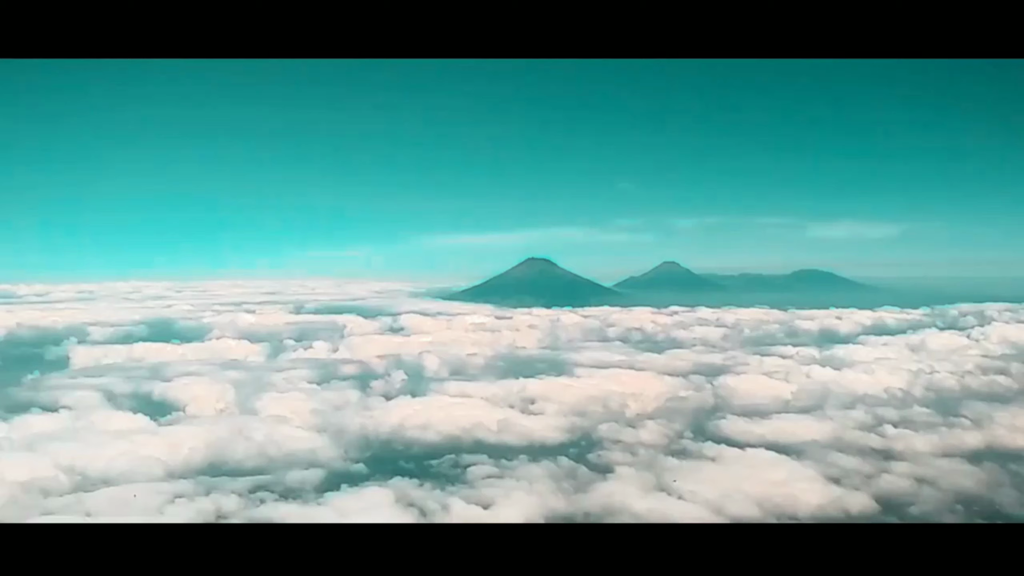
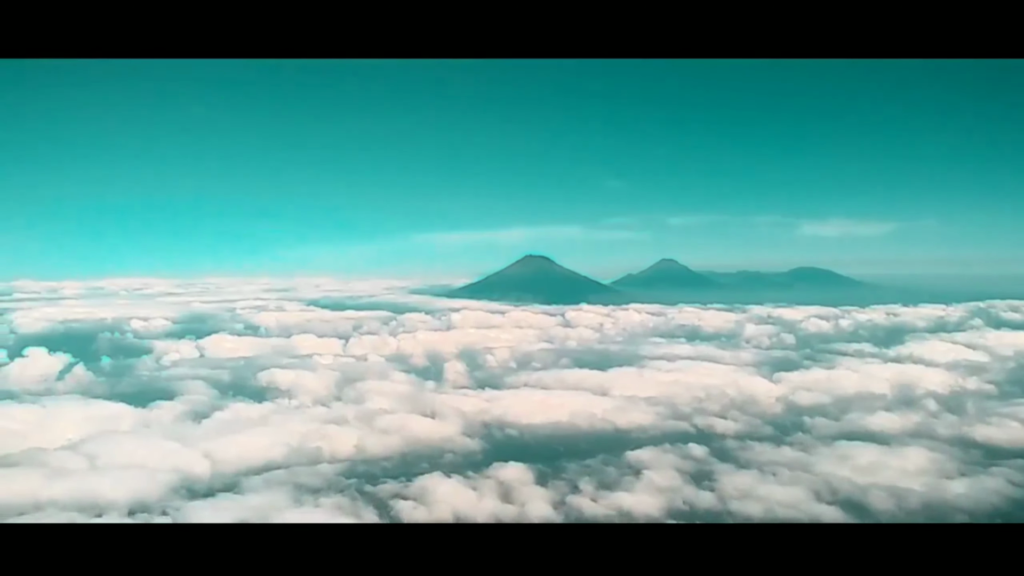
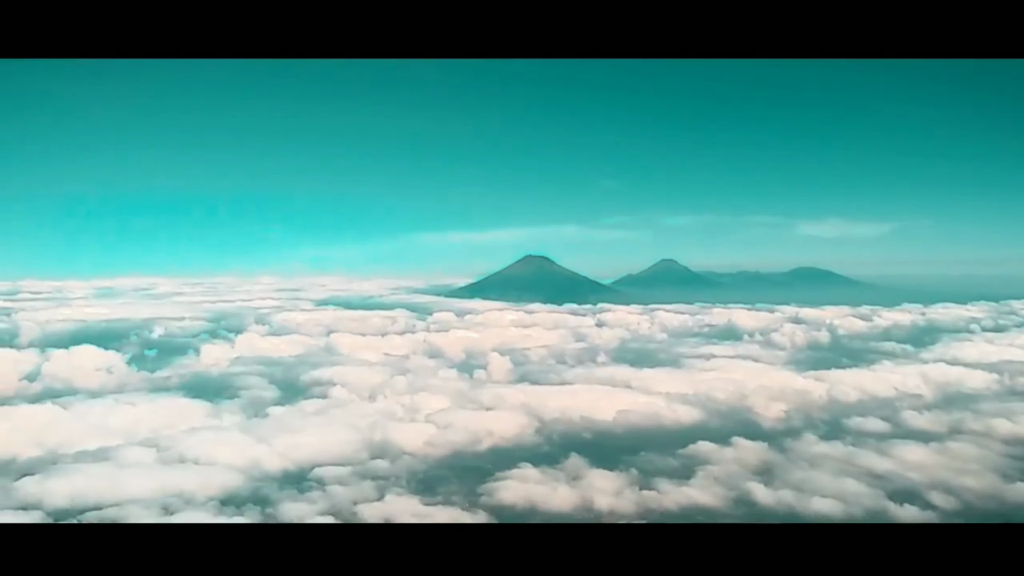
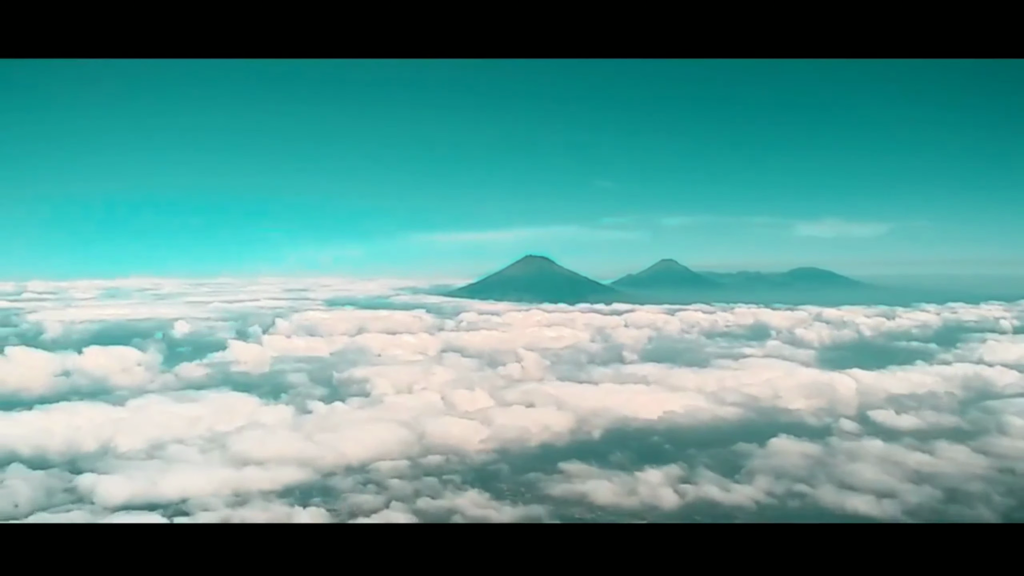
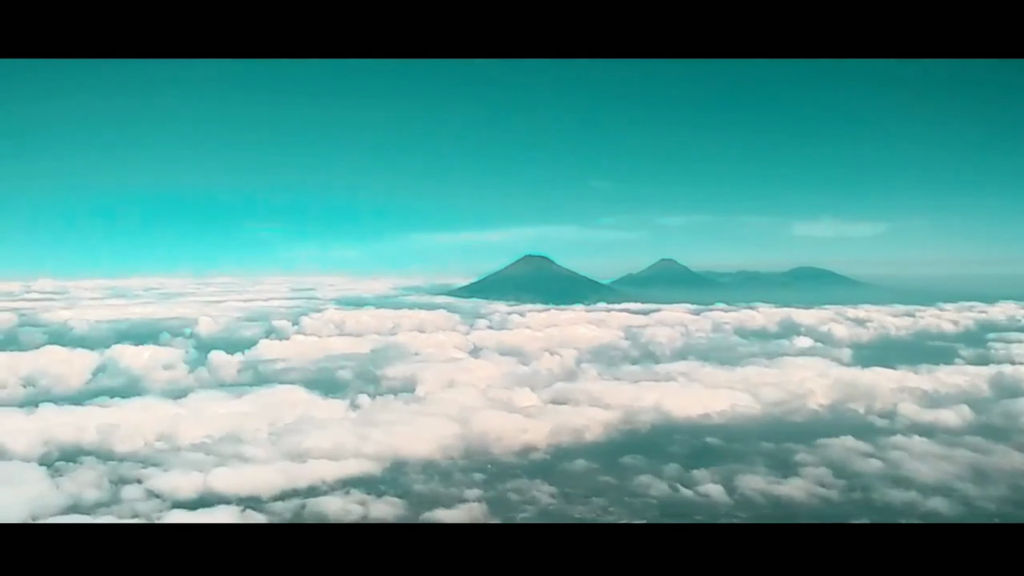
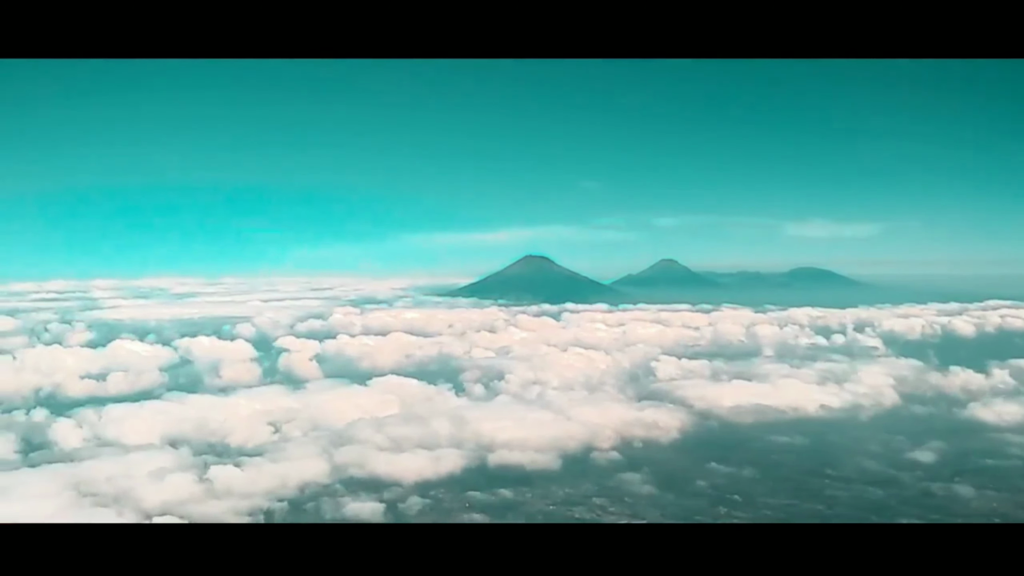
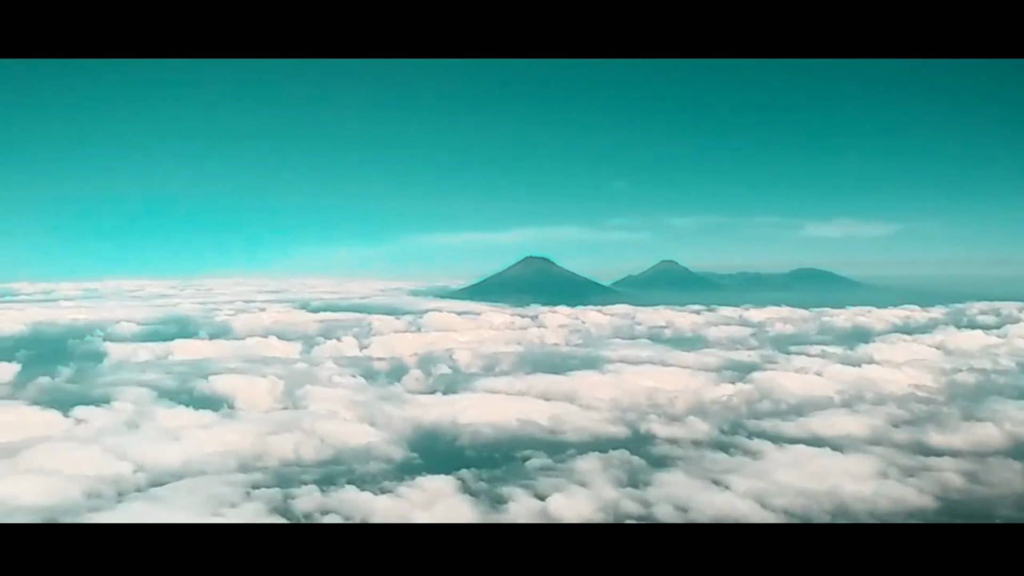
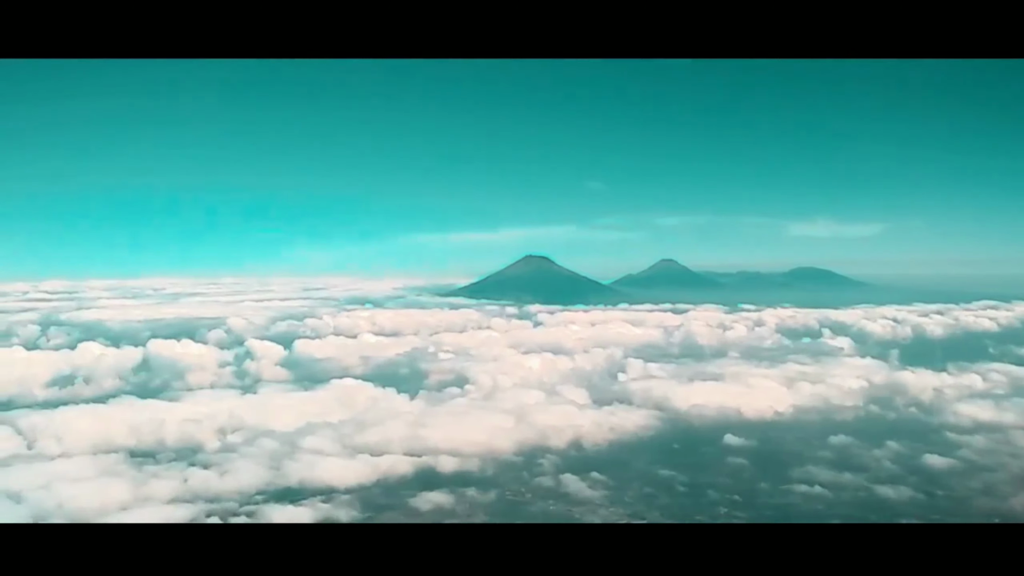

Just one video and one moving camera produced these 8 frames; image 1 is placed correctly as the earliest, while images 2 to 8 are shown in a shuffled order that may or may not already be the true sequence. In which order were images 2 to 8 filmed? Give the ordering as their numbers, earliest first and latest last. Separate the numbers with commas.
7, 2, 3, 4, 5, 8, 6
